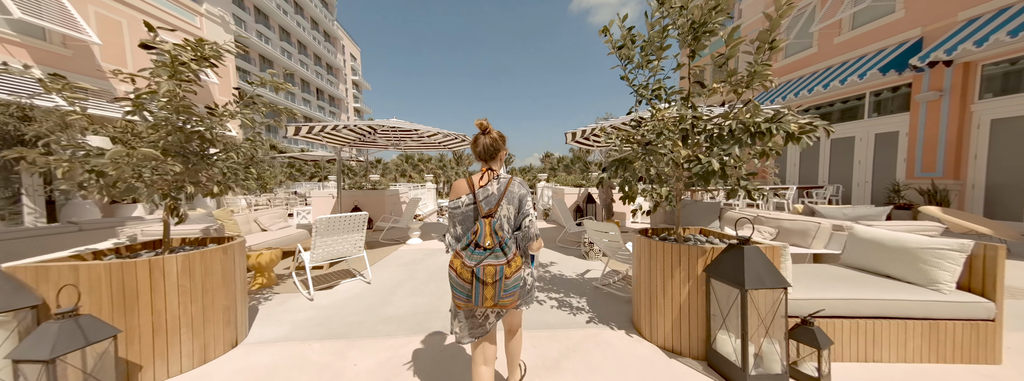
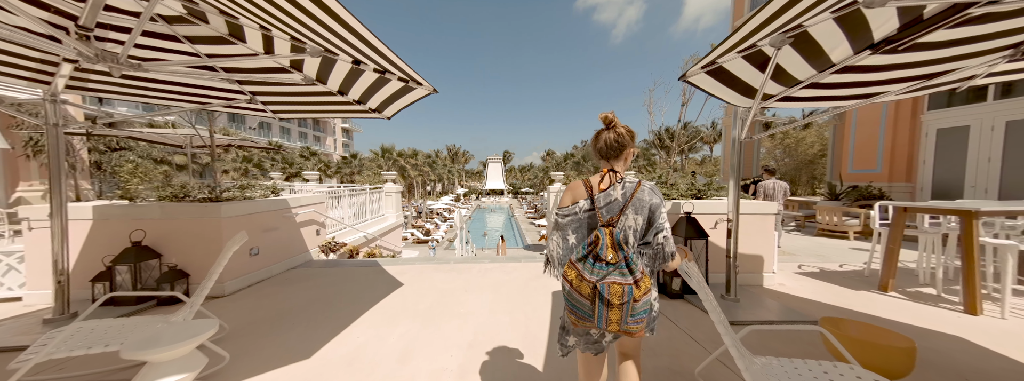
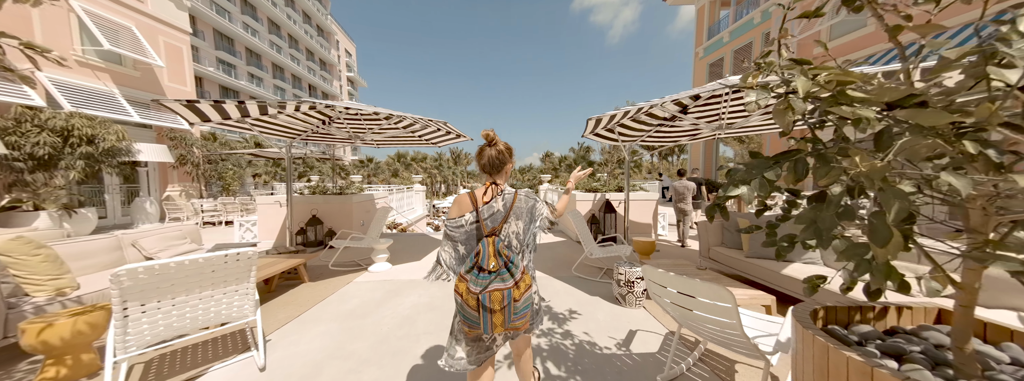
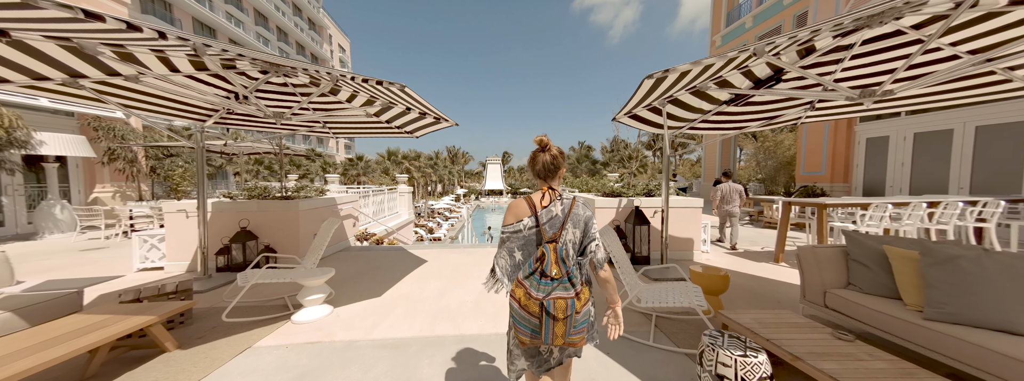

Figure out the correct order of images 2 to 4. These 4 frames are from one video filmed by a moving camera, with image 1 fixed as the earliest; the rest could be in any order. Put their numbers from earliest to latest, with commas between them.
3, 4, 2
